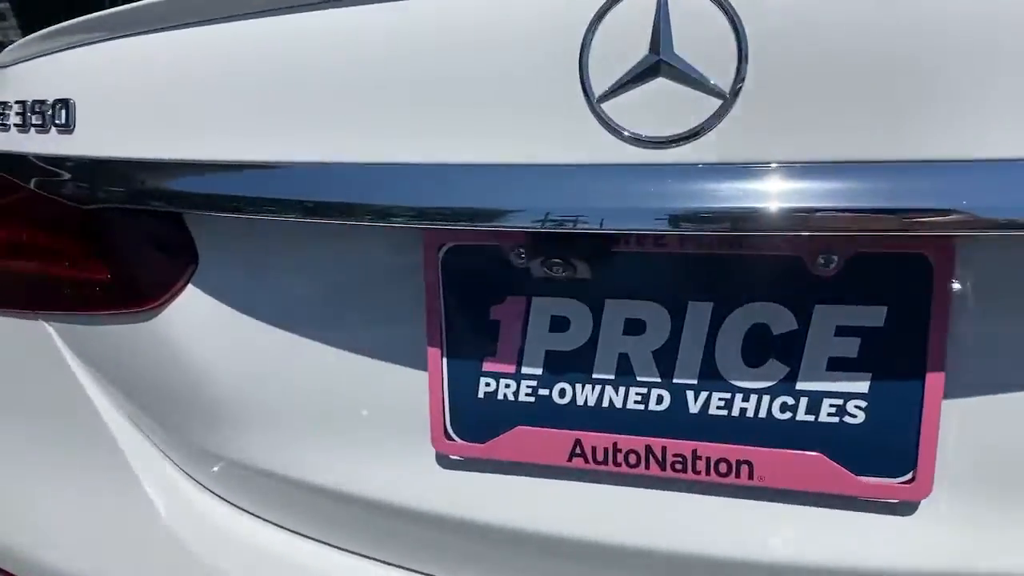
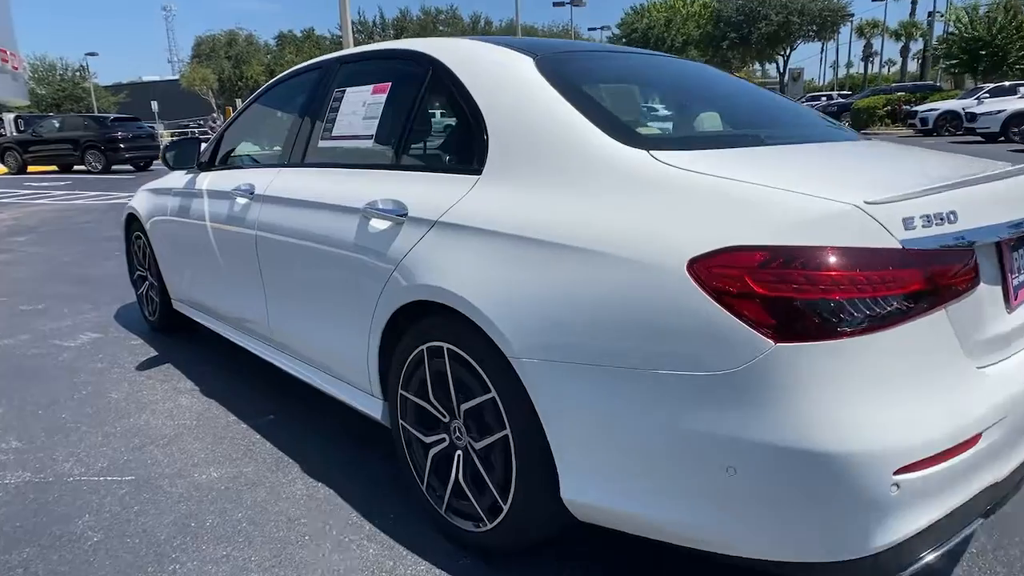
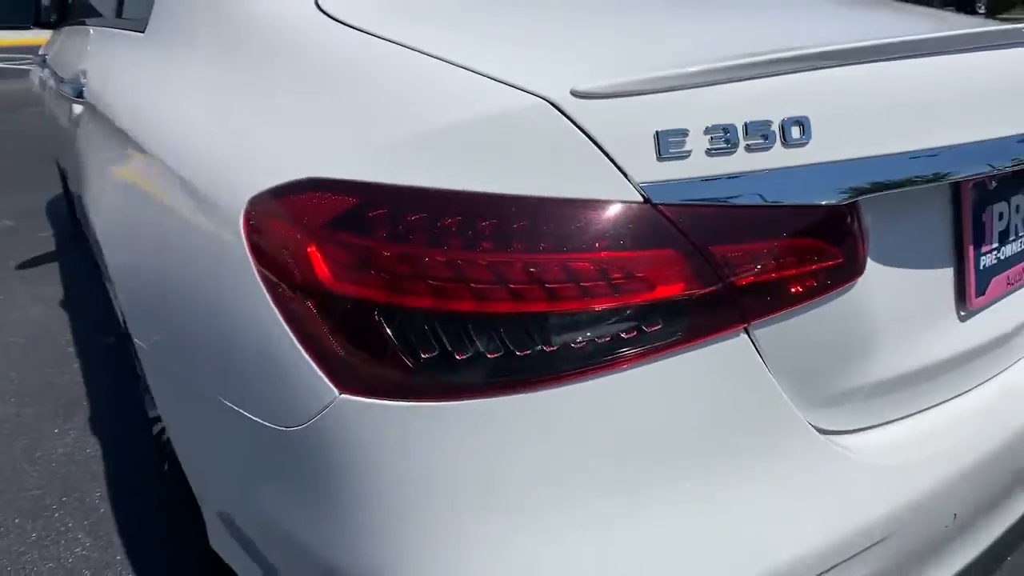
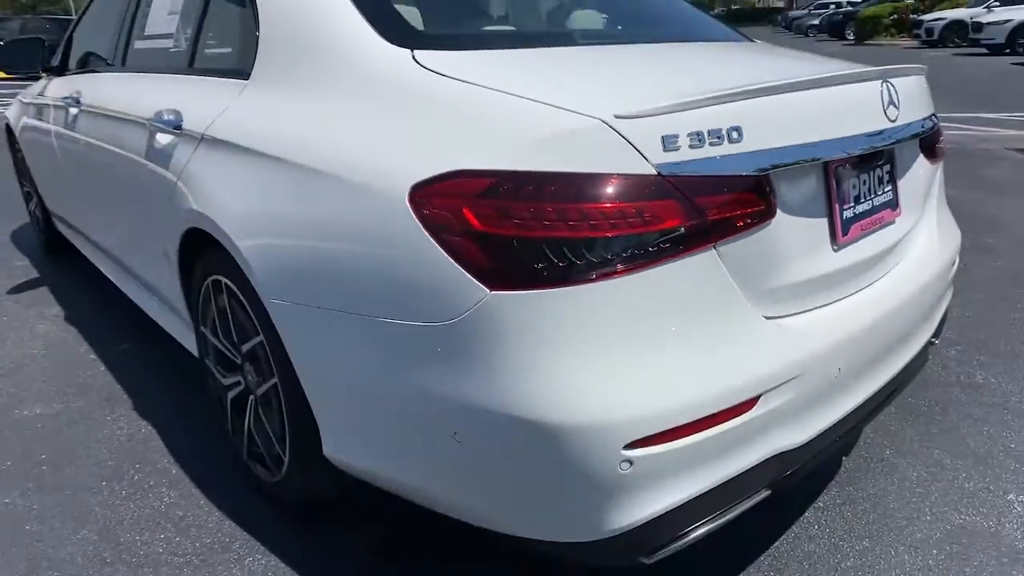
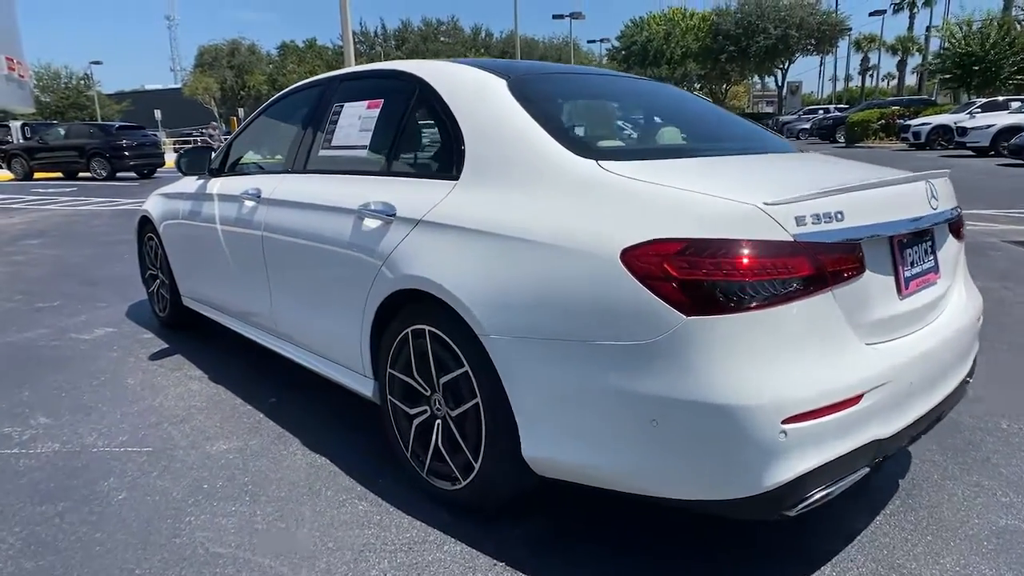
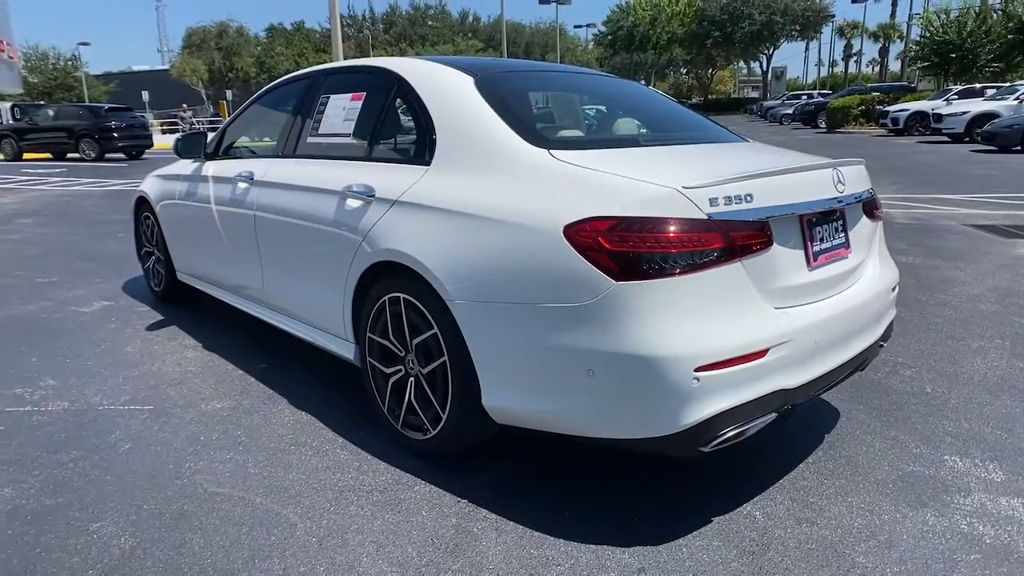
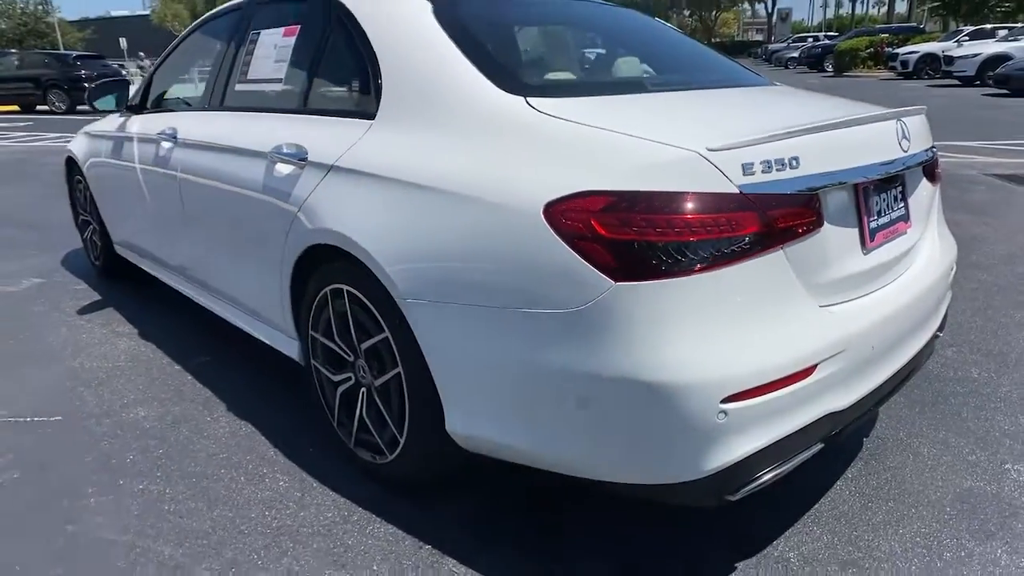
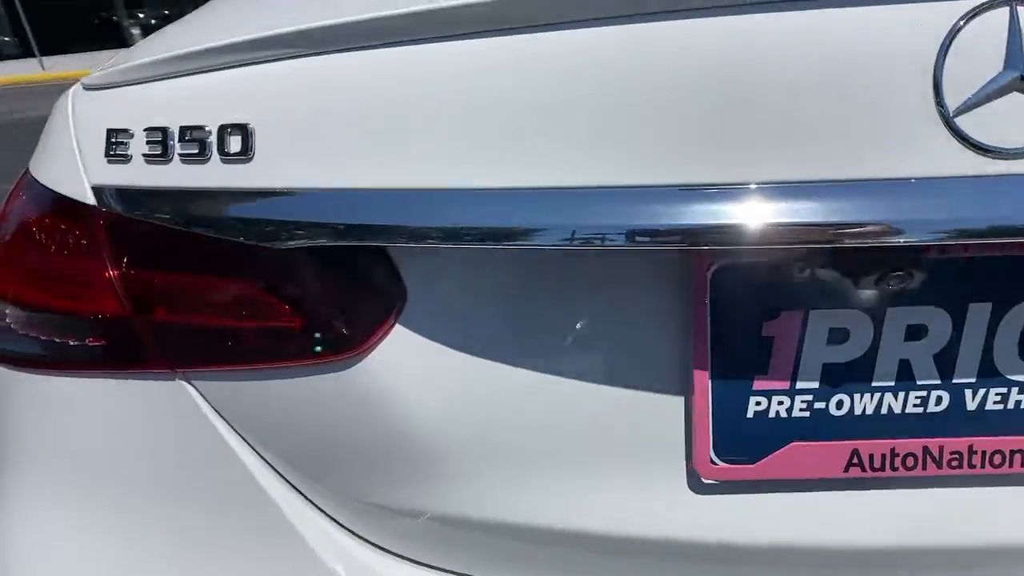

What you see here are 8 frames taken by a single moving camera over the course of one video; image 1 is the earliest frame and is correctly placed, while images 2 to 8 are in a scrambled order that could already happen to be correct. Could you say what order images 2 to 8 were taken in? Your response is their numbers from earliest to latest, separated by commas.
8, 3, 4, 7, 6, 5, 2
